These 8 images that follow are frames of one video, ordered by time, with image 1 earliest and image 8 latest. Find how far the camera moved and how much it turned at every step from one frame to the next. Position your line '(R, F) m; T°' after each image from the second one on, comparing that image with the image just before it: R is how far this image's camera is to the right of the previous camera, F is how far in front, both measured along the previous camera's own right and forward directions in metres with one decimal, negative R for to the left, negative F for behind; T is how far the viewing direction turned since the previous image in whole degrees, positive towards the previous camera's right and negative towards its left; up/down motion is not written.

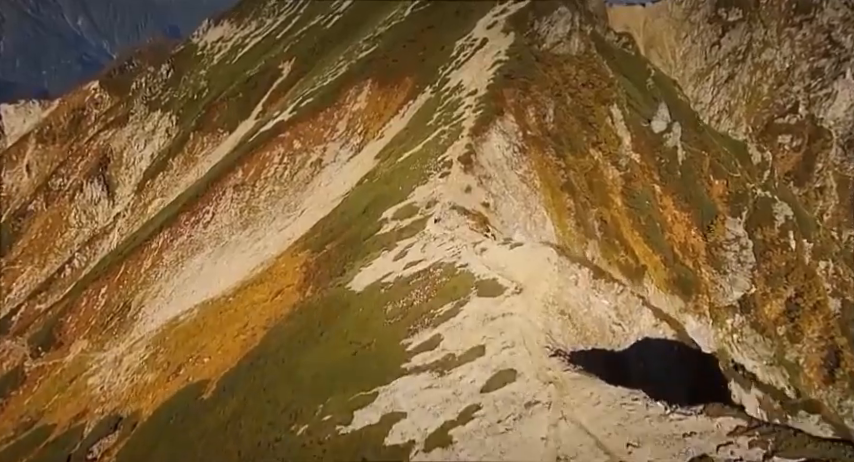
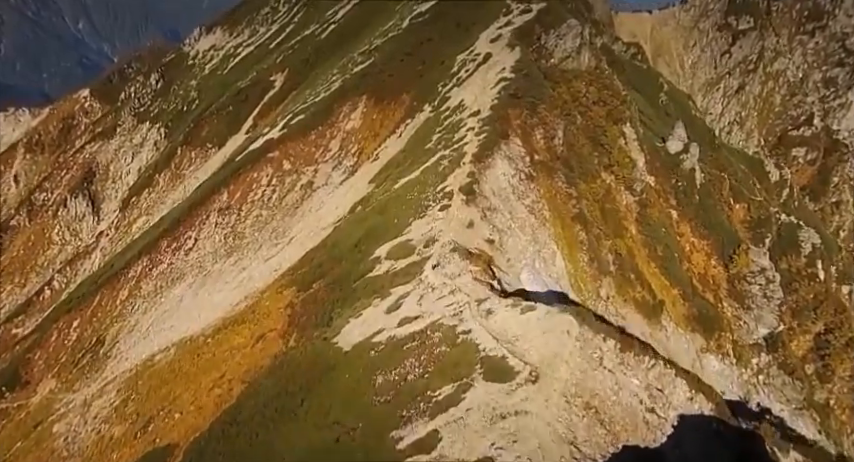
(+0.2, +5.7) m; 0°
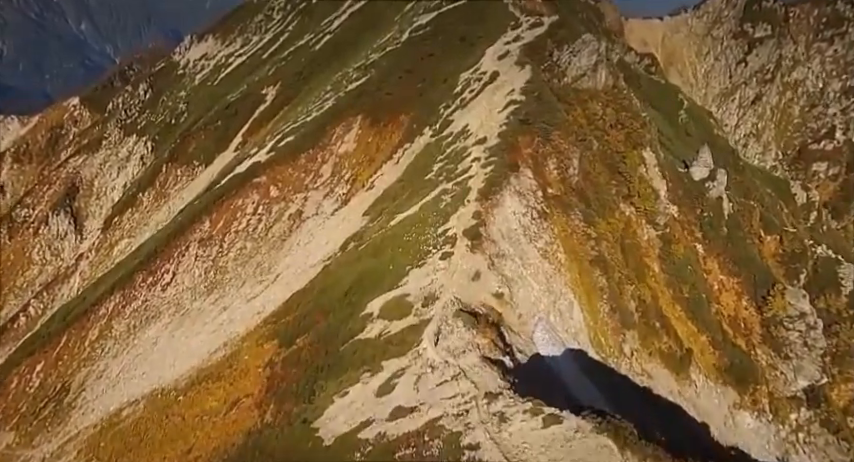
(+0.2, +6.7) m; 0°
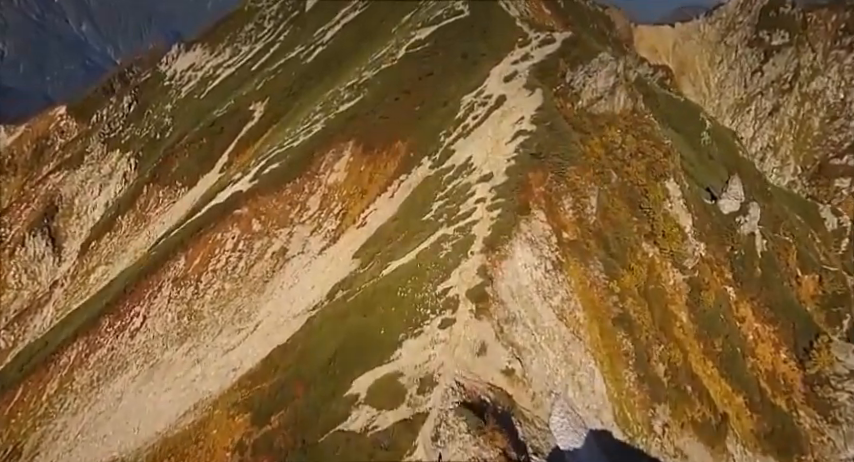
(+0.2, +6.9) m; 0°
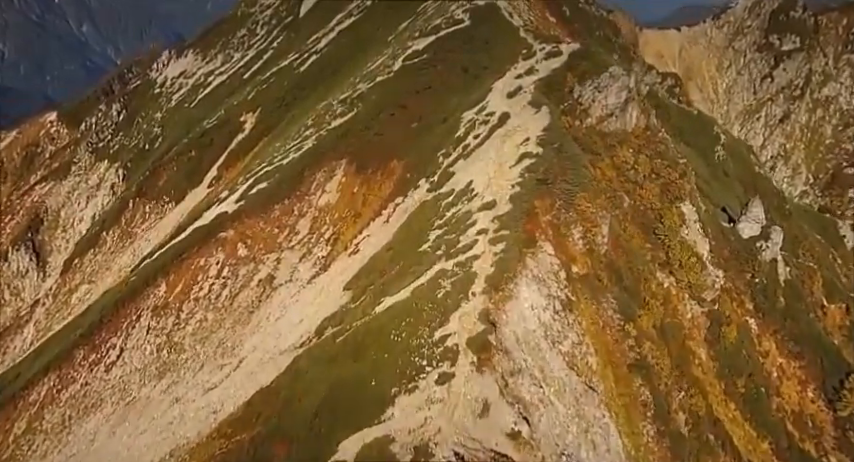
(+0.2, +4.2) m; 0°
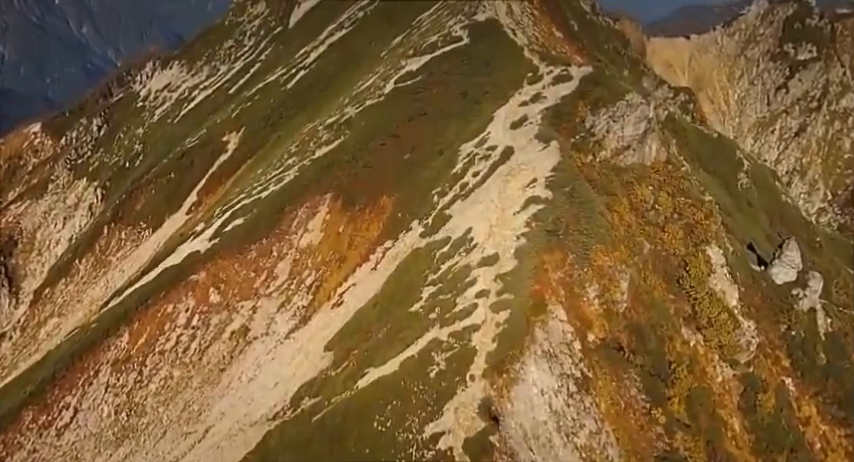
(+0.4, +6.3) m; 0°
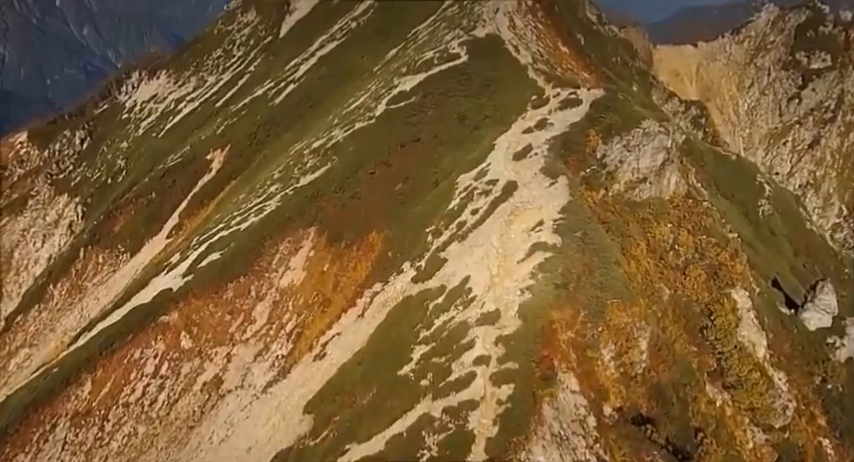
(+0.4, +5.0) m; 0°
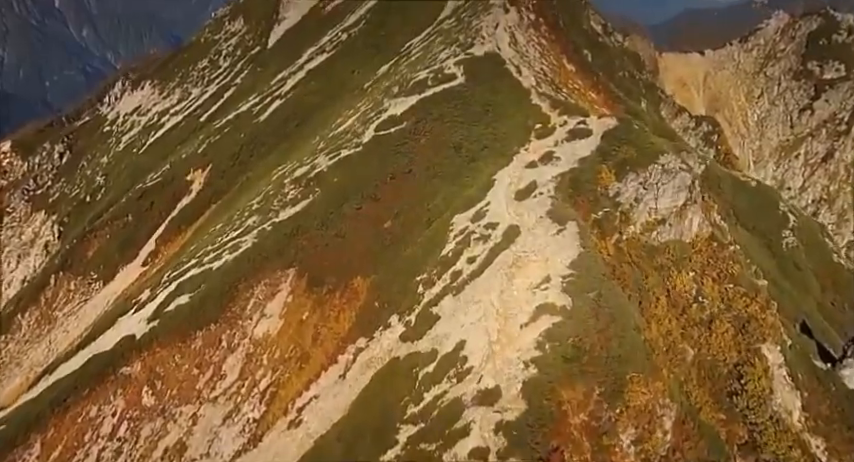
(+0.4, +5.1) m; 0°
